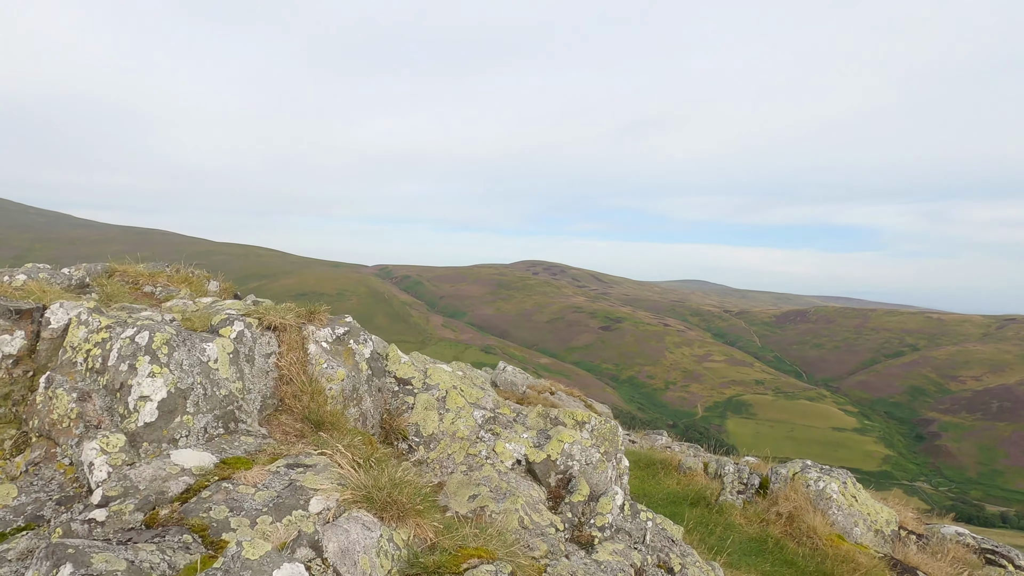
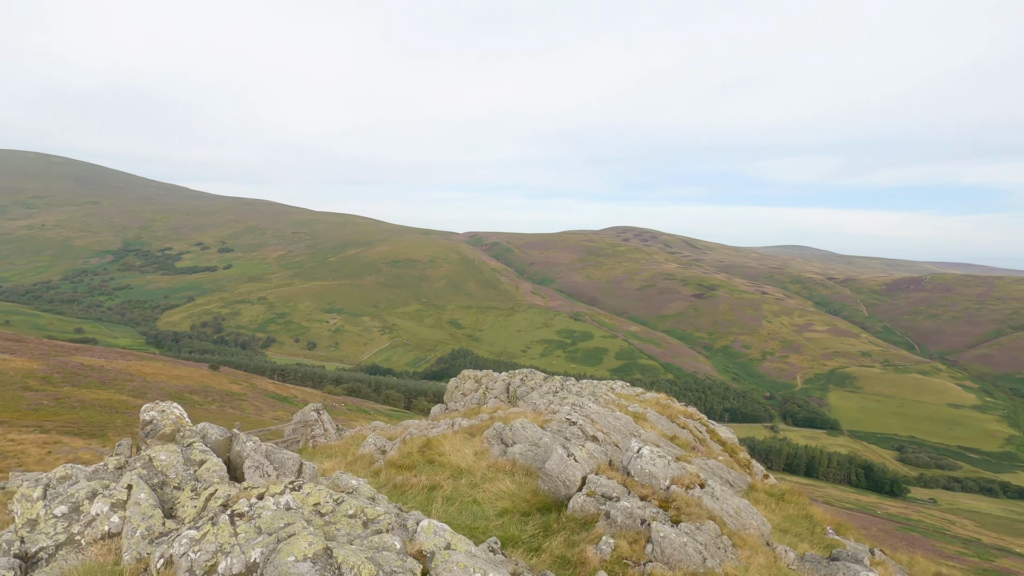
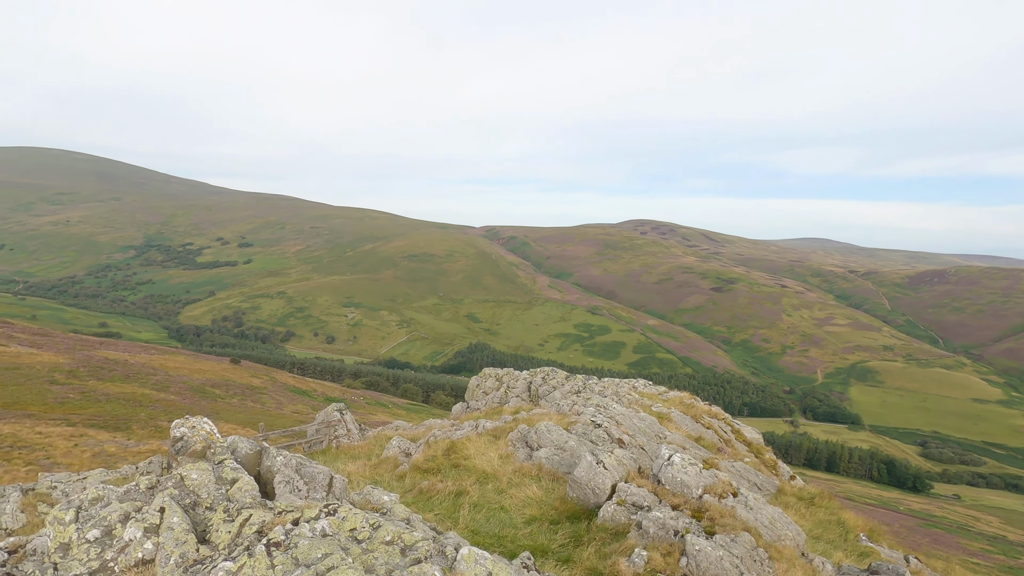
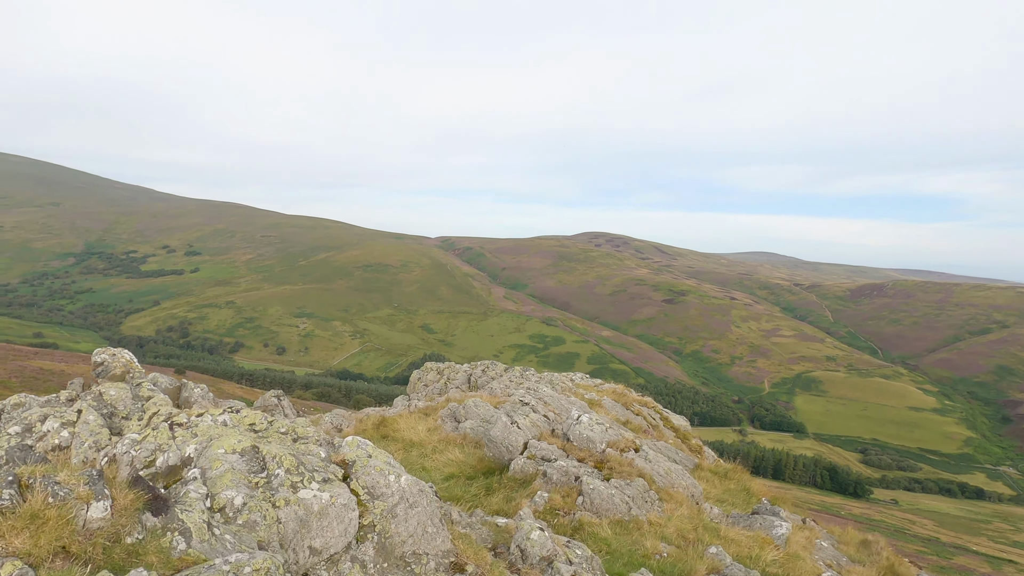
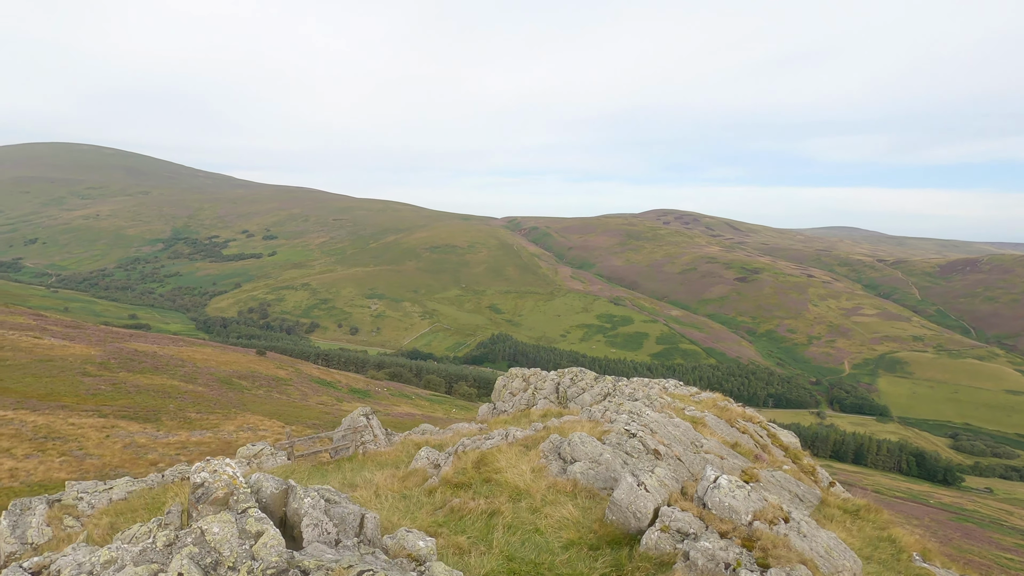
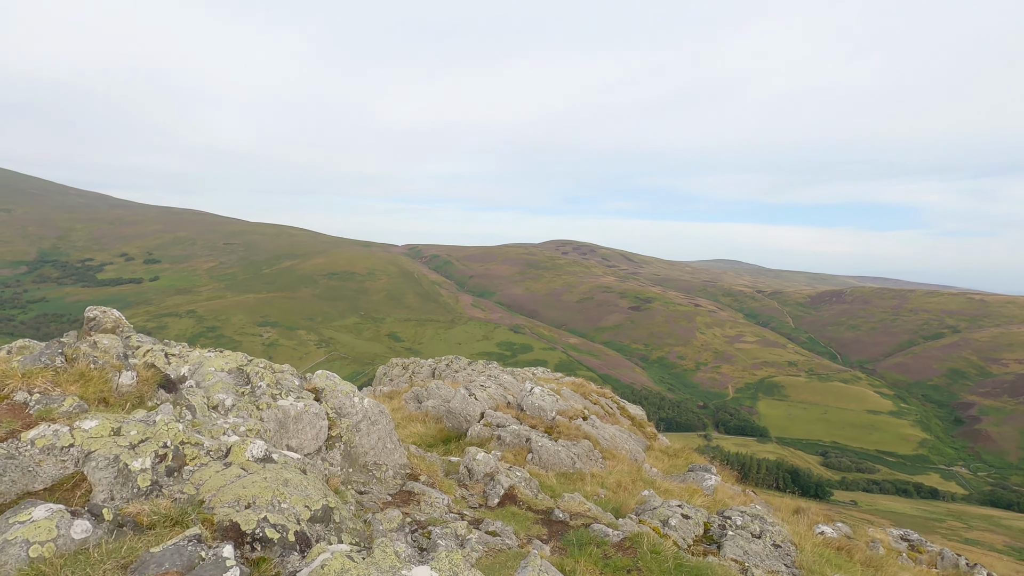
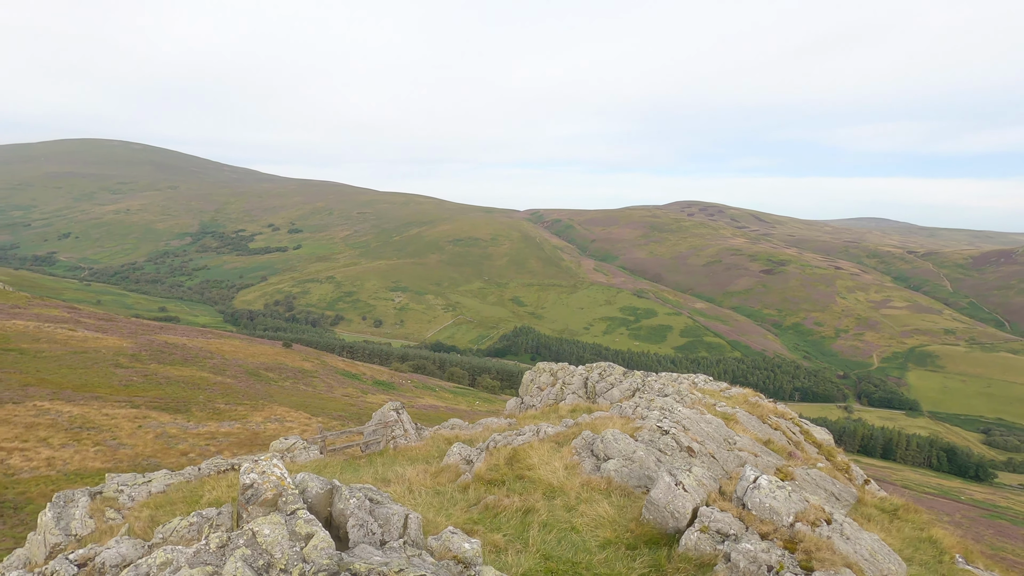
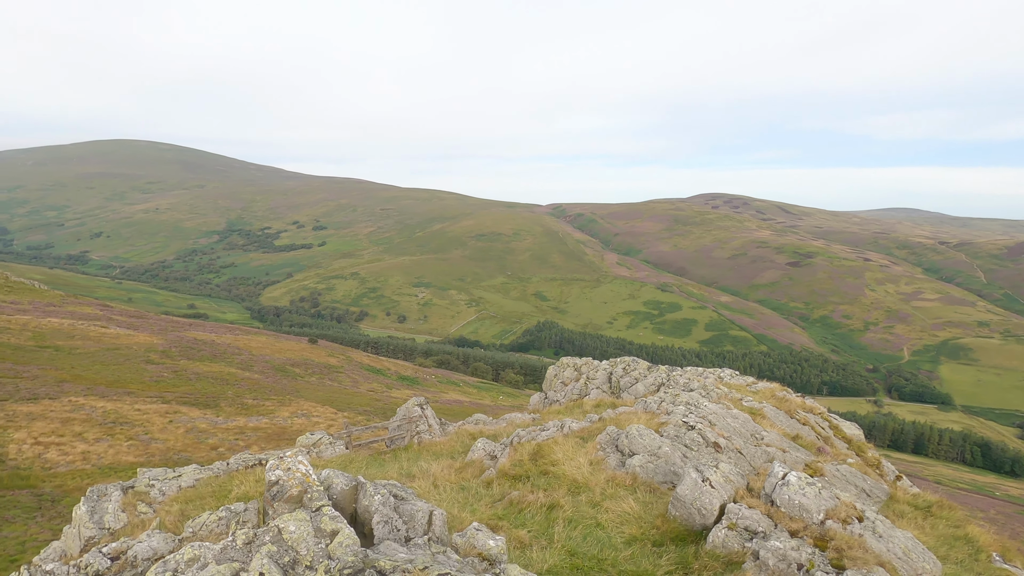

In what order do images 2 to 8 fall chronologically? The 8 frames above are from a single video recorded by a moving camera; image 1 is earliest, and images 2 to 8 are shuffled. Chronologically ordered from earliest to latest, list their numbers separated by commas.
6, 4, 2, 3, 5, 7, 8
